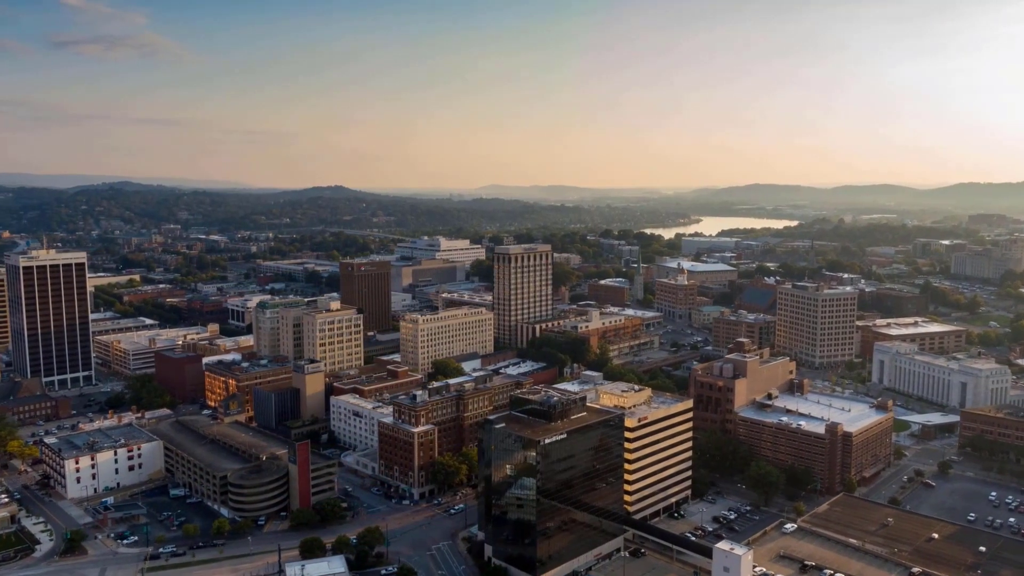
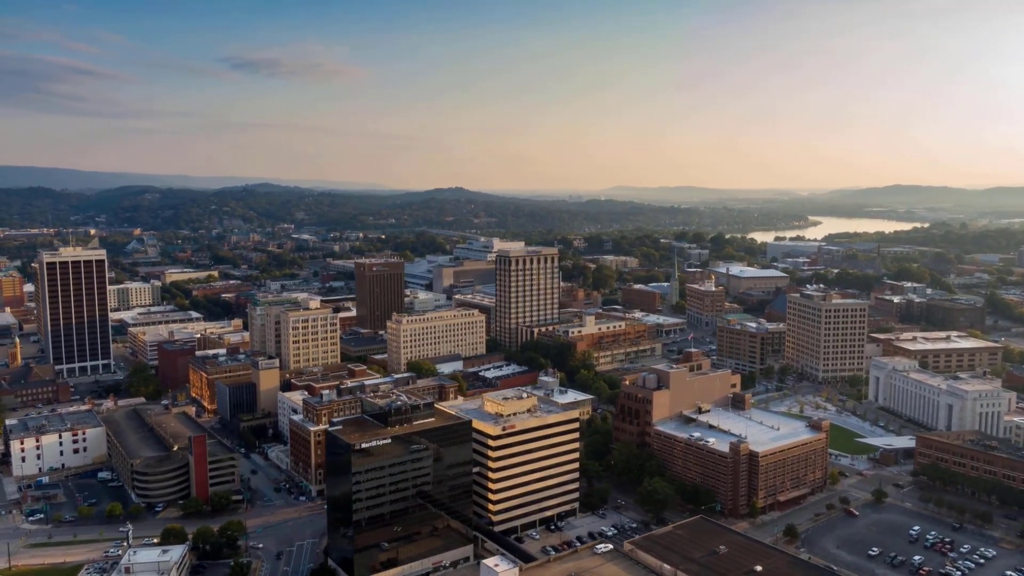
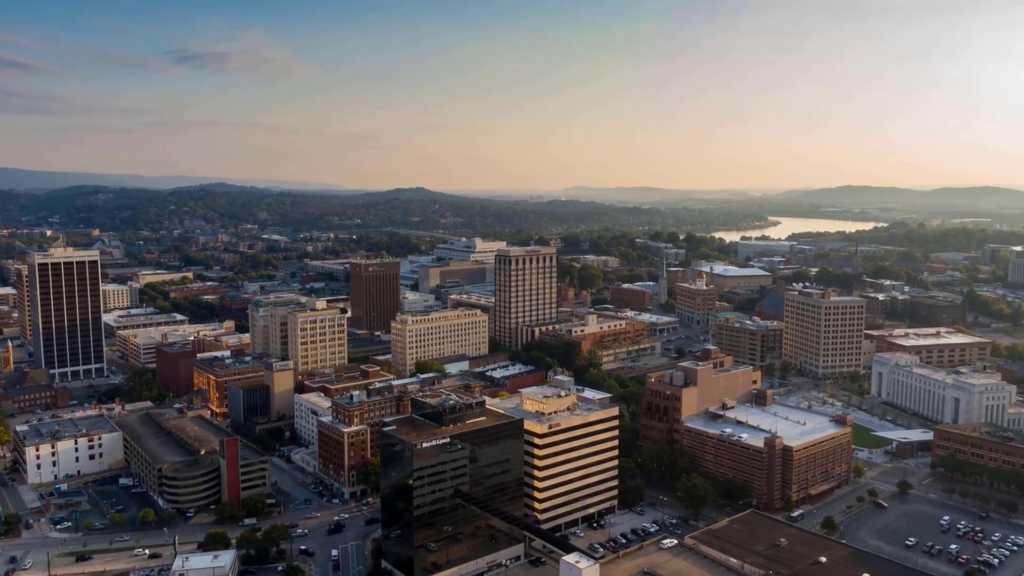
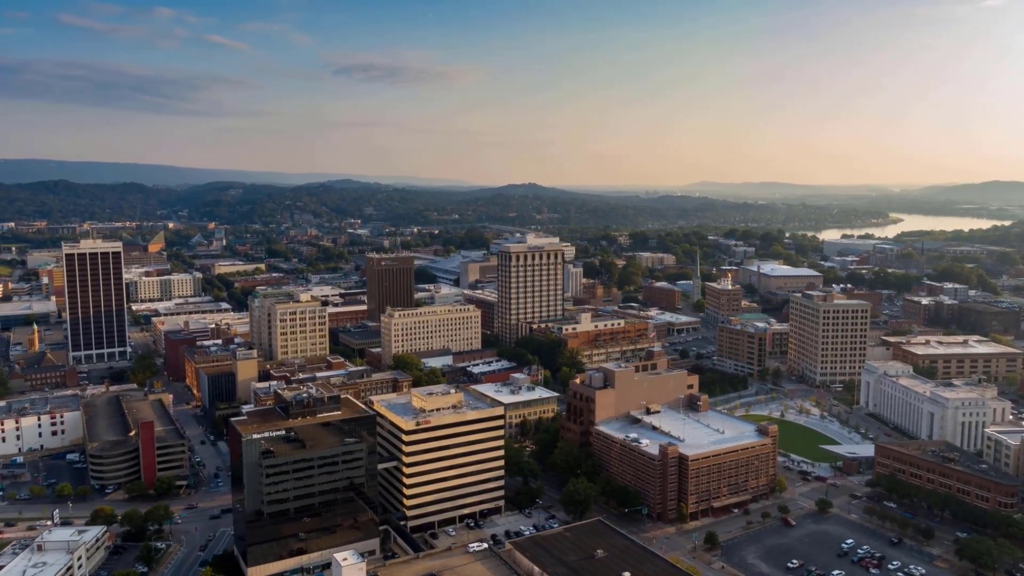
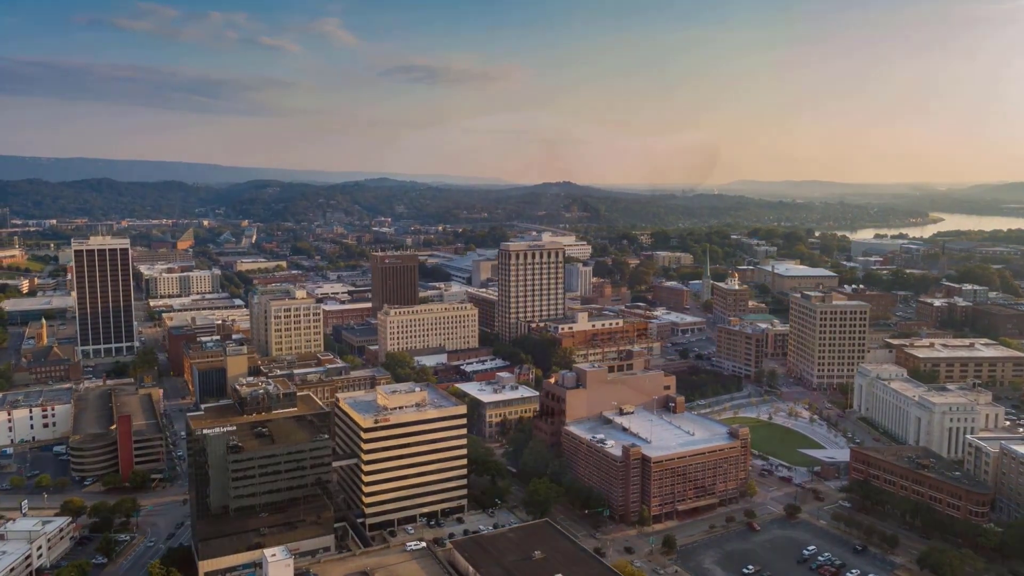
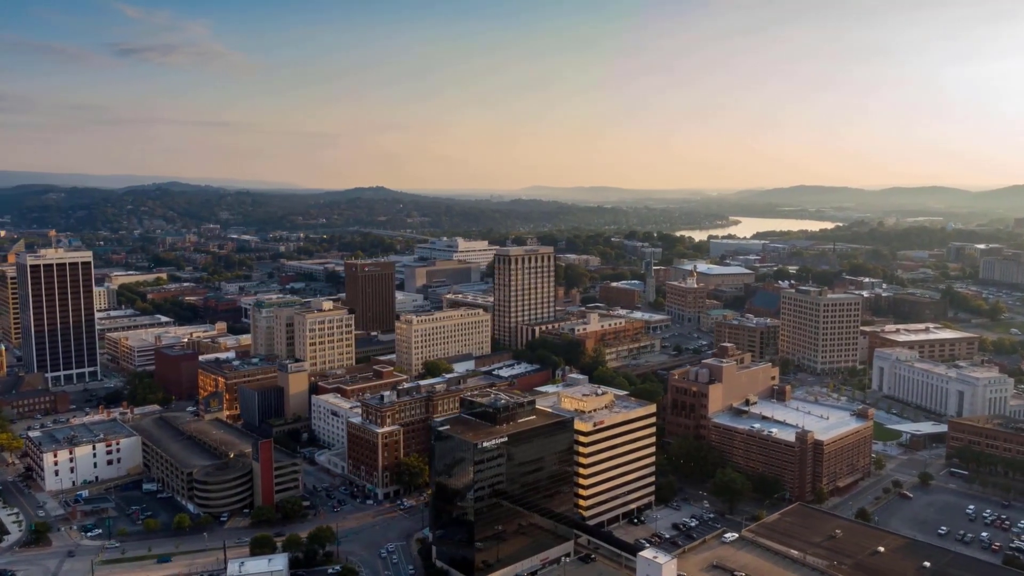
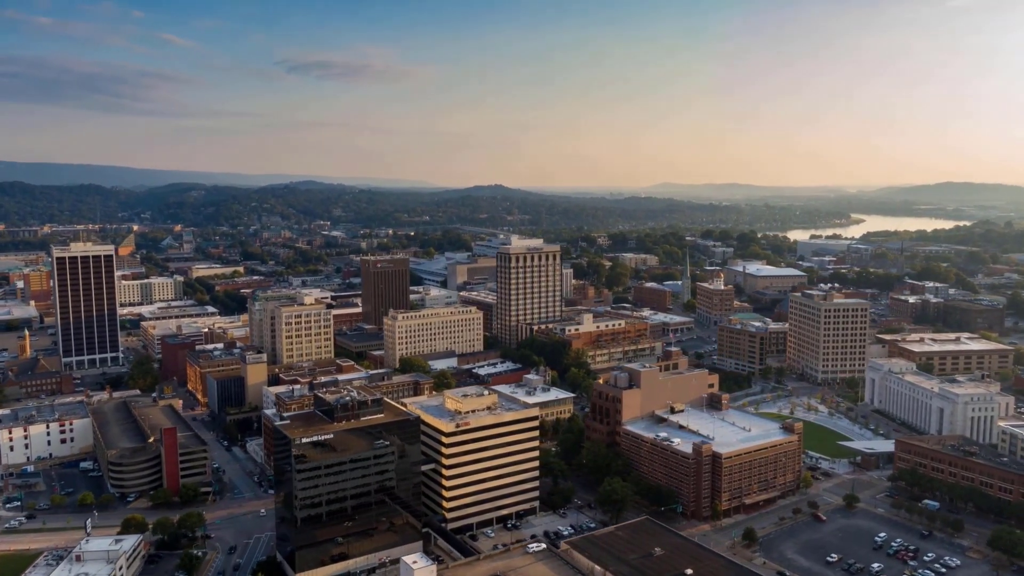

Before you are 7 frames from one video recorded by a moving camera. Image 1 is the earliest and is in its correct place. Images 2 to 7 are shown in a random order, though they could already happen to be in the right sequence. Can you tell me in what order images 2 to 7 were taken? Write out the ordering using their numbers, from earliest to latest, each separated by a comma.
6, 3, 2, 7, 4, 5
